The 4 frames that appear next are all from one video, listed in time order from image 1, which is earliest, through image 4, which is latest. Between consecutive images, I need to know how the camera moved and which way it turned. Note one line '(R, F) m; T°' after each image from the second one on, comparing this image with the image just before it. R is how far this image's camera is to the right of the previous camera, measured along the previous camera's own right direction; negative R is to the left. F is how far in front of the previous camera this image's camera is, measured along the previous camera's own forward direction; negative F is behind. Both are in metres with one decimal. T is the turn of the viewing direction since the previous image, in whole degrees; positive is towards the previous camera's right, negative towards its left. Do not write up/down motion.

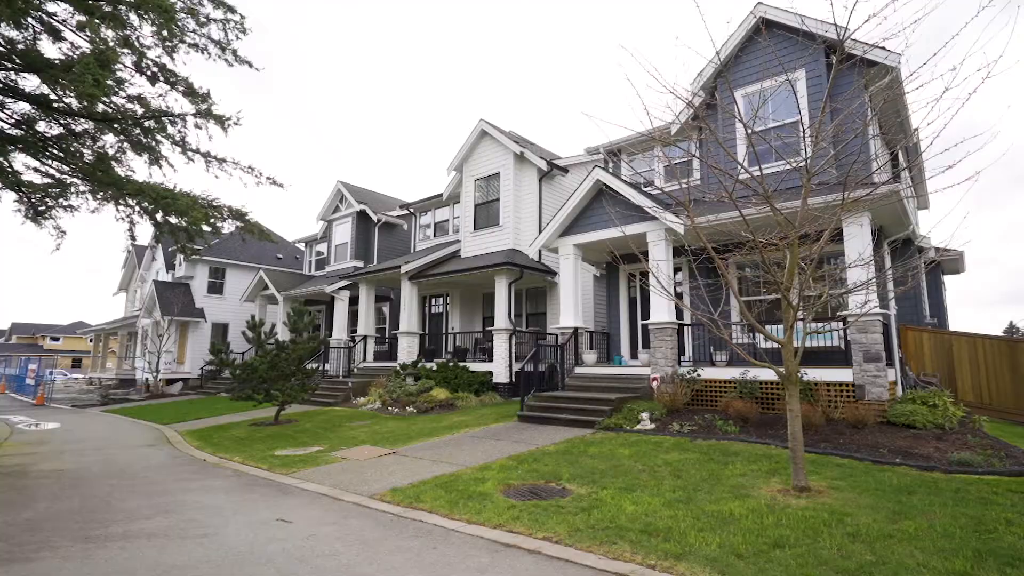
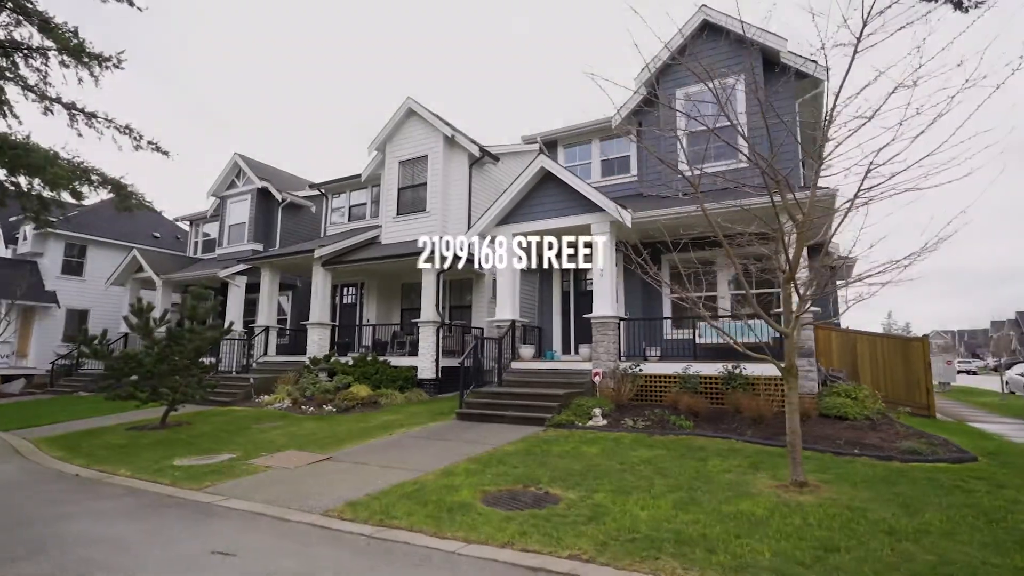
(-0.9, +0.8) m; +11°
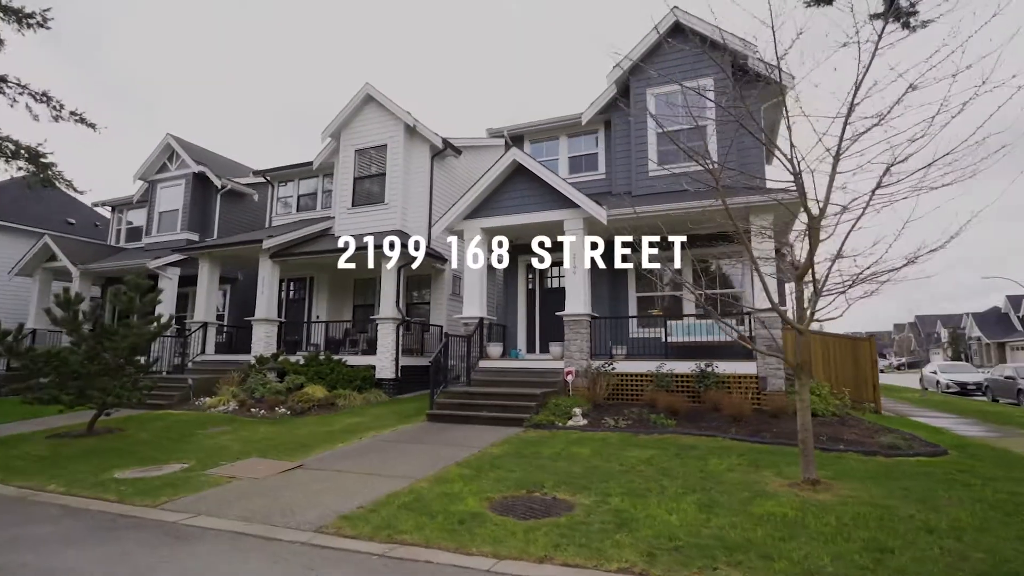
(-0.7, +0.4) m; +7°
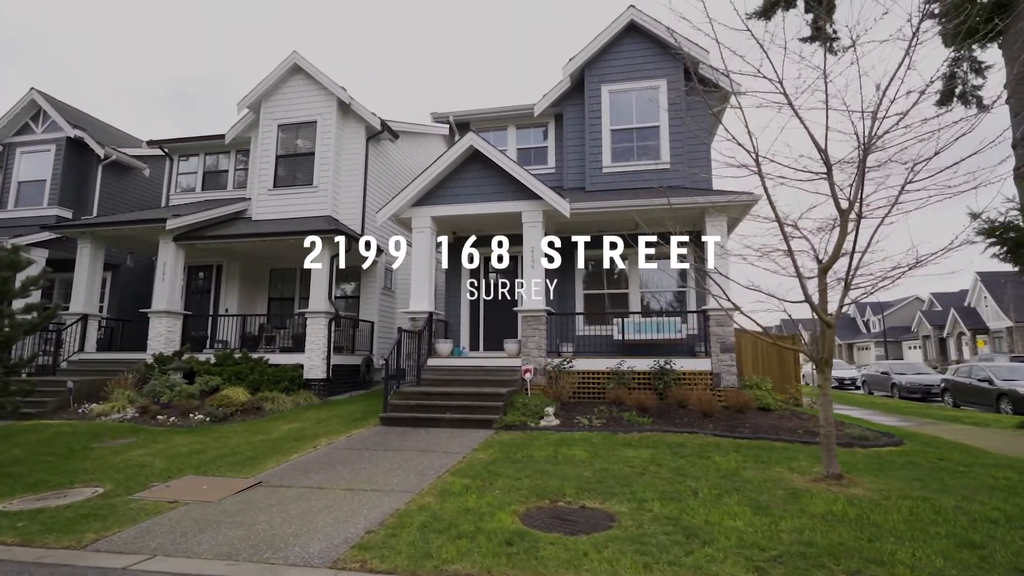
(-1.2, +0.7) m; +11°
